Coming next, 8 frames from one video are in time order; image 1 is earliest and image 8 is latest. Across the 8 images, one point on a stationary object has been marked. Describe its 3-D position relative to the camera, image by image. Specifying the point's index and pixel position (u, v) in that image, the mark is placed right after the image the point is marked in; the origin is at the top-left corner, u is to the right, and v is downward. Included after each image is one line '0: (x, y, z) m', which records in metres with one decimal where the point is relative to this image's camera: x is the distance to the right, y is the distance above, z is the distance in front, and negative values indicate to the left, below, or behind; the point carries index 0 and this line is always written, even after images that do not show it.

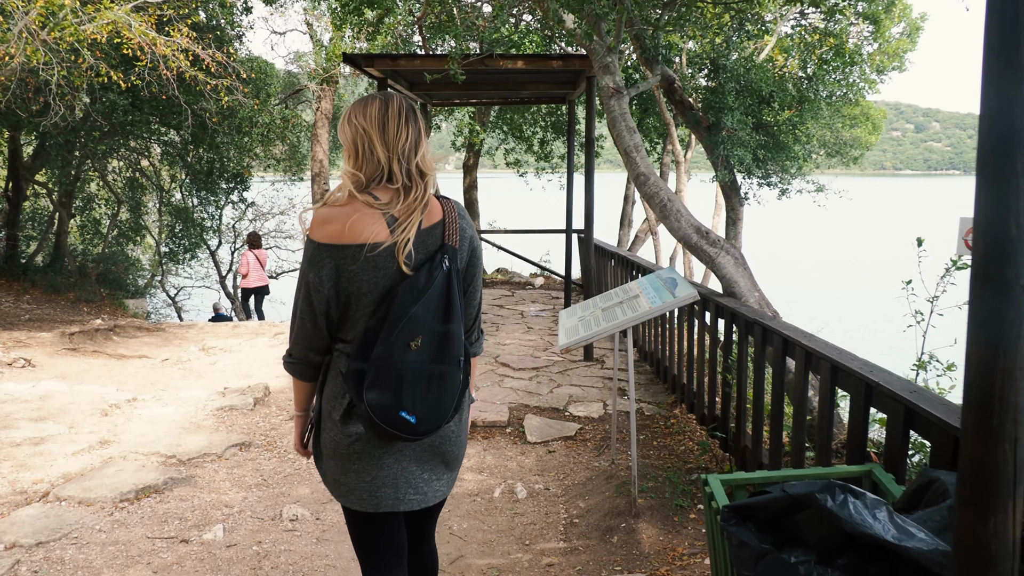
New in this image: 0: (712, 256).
0: (+1.1, +0.2, +4.9) m
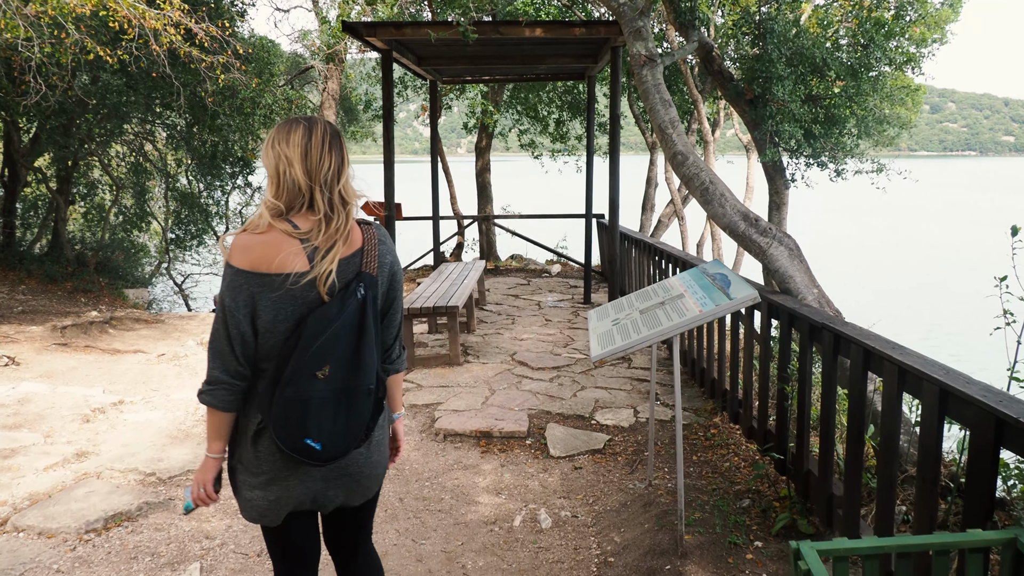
0: (+1.2, +0.2, +4.3) m
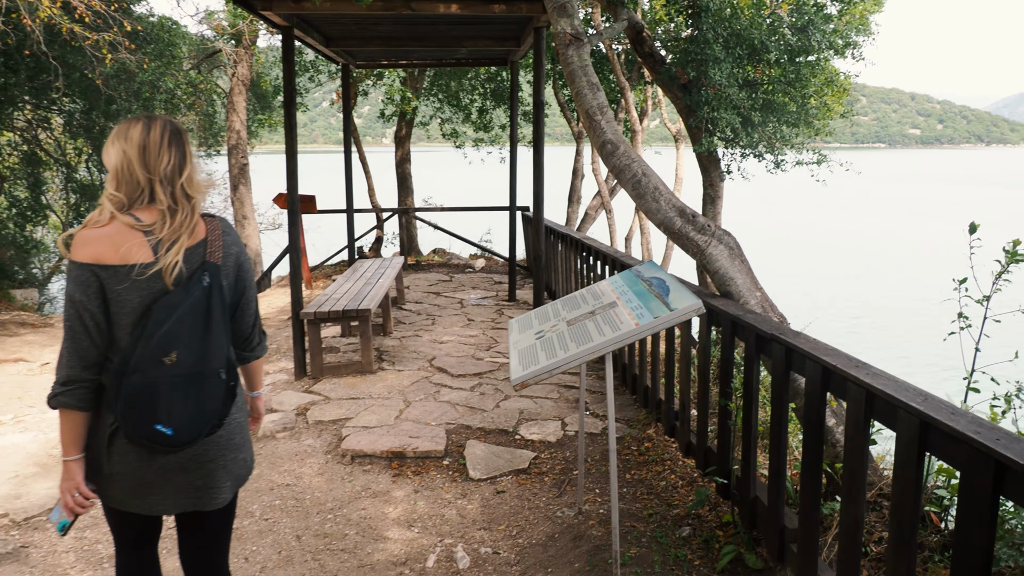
0: (+0.8, +0.2, +3.9) m
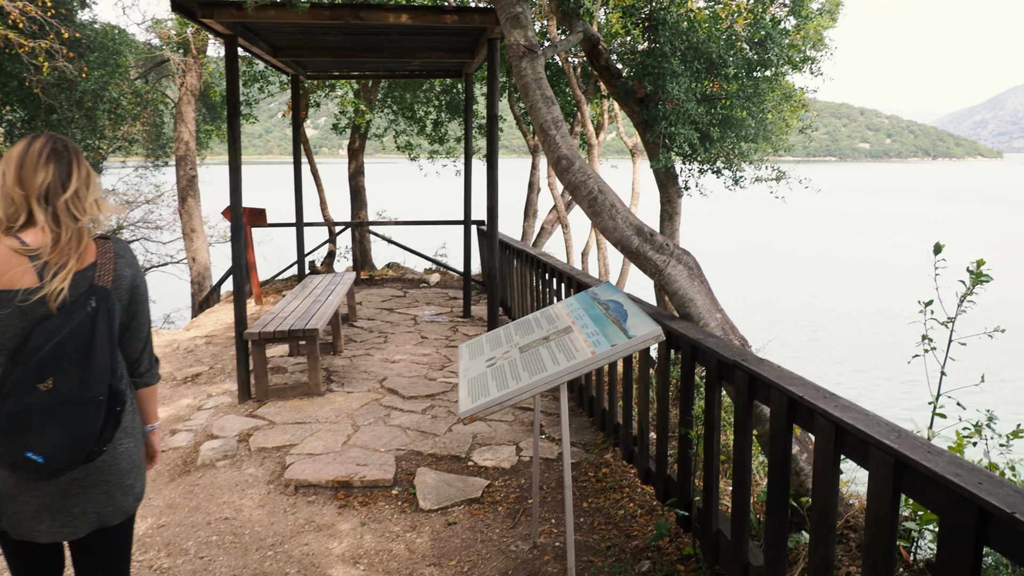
0: (+0.6, +0.1, +3.7) m
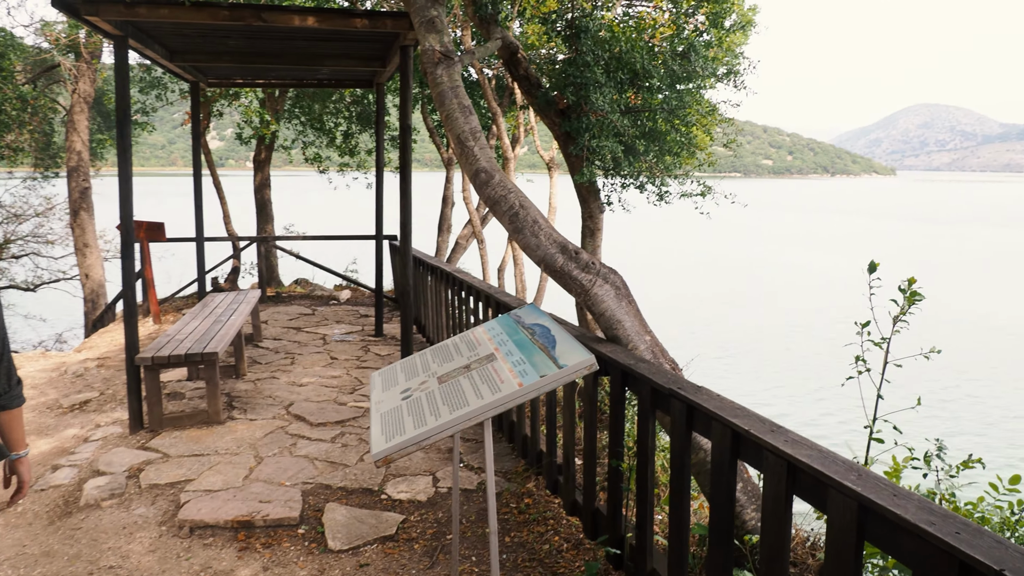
0: (+0.3, 0.0, +3.5) m
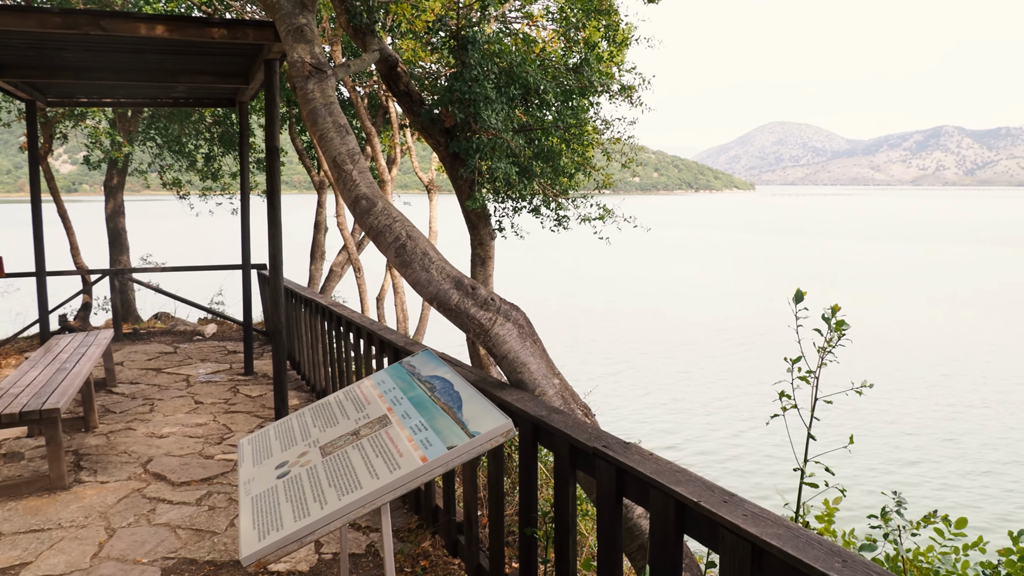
0: (-0.1, -0.1, +3.2) m
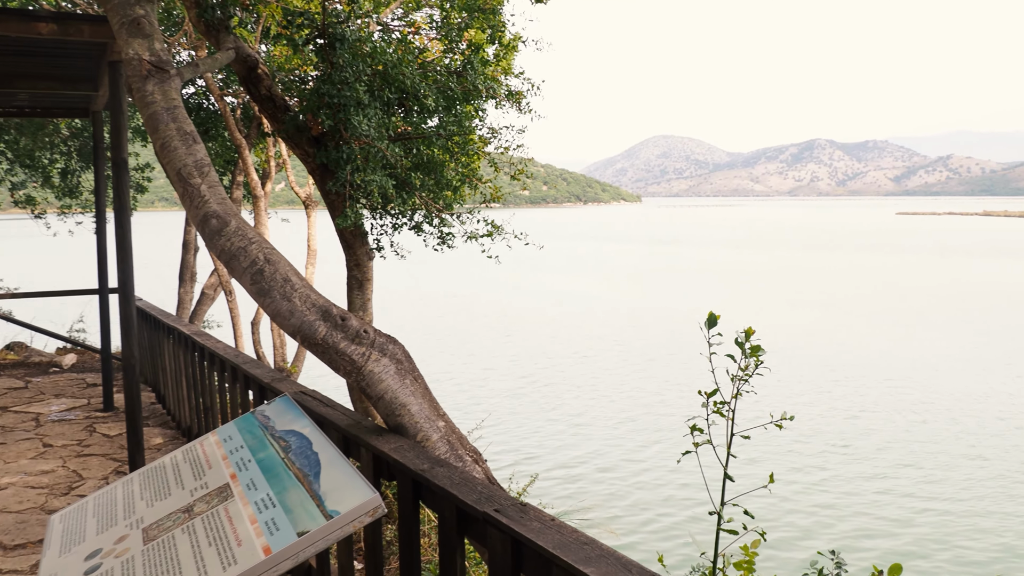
0: (-0.5, -0.2, +2.7) m
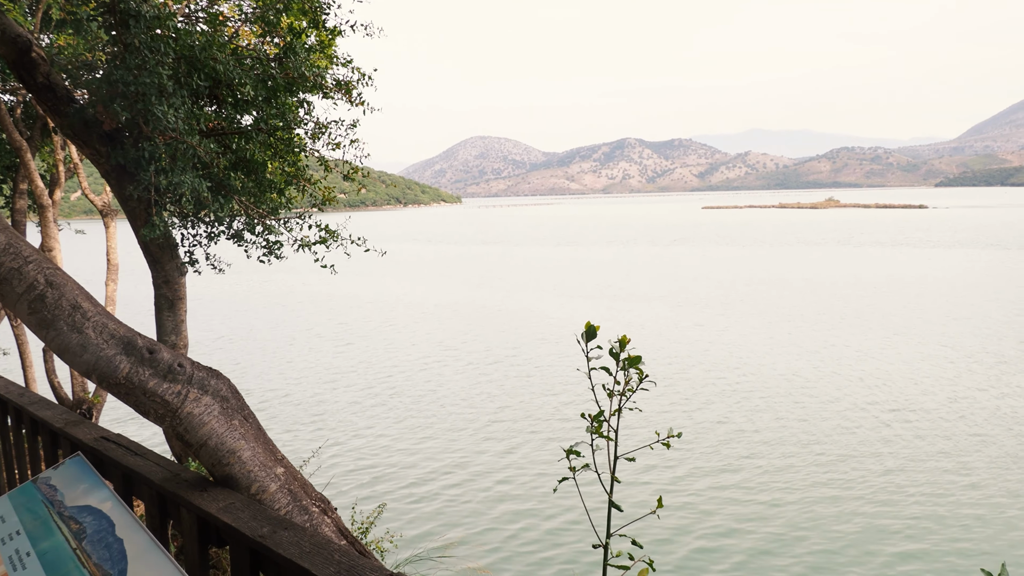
0: (-0.8, -0.3, +2.2) m
